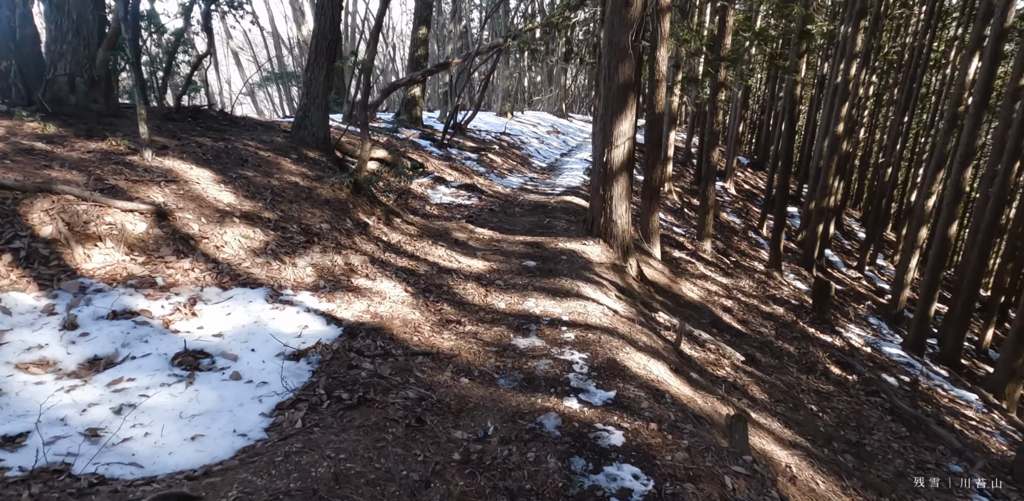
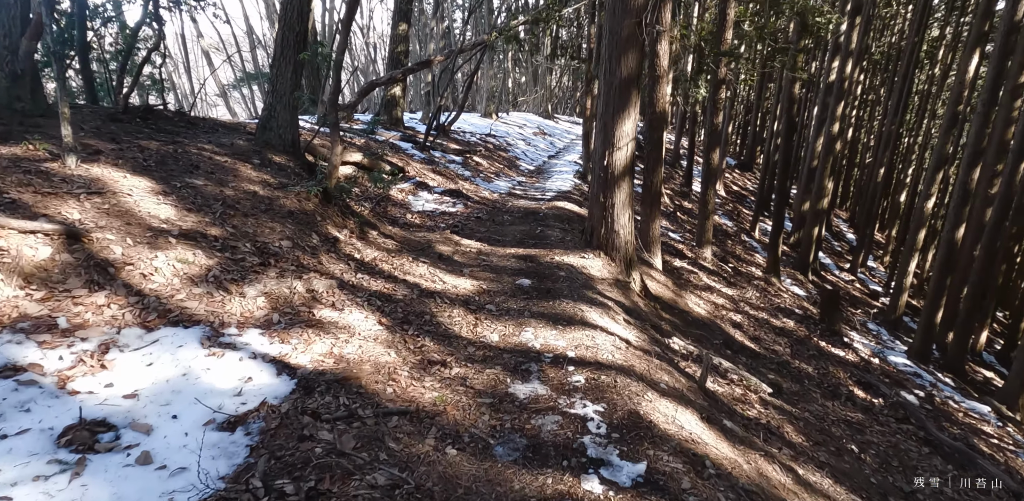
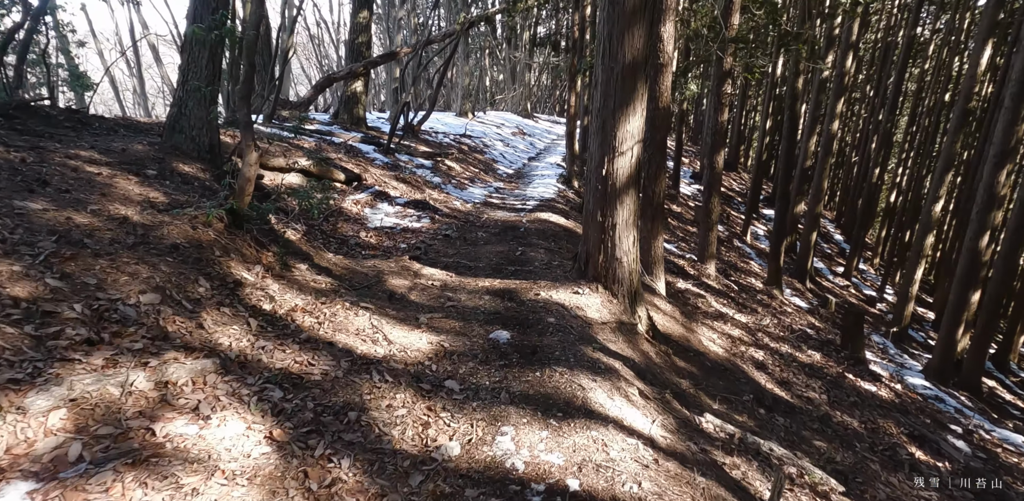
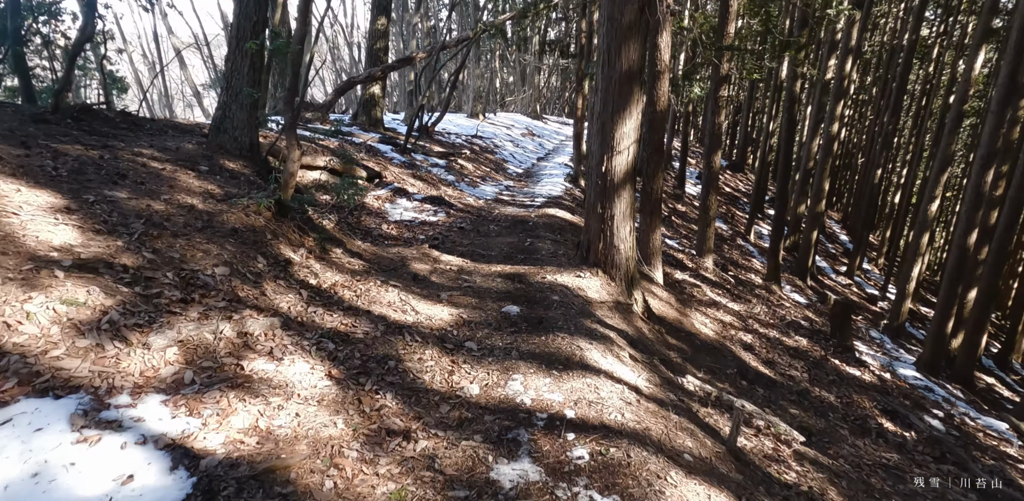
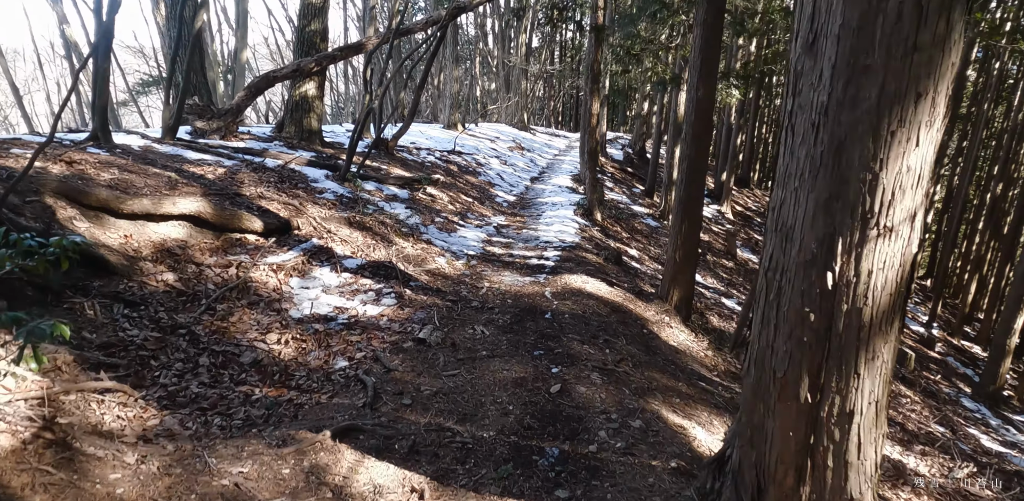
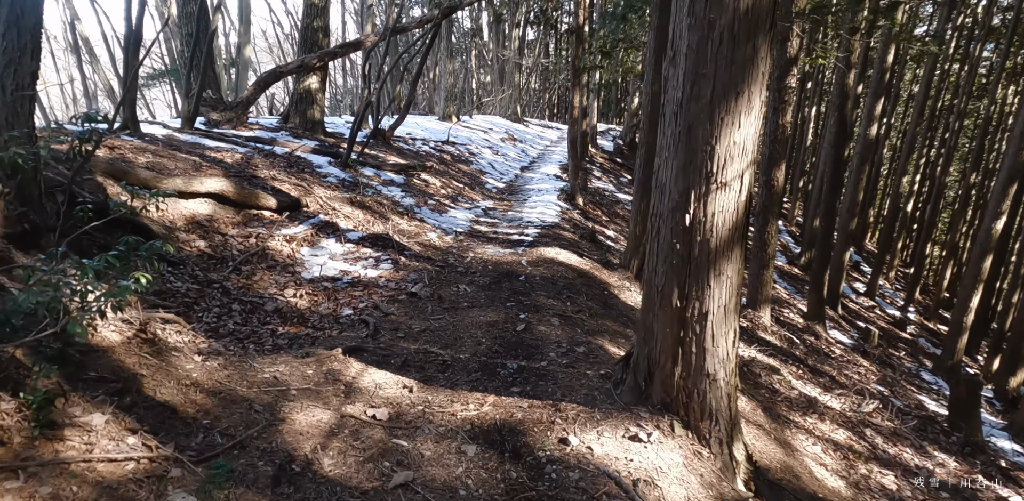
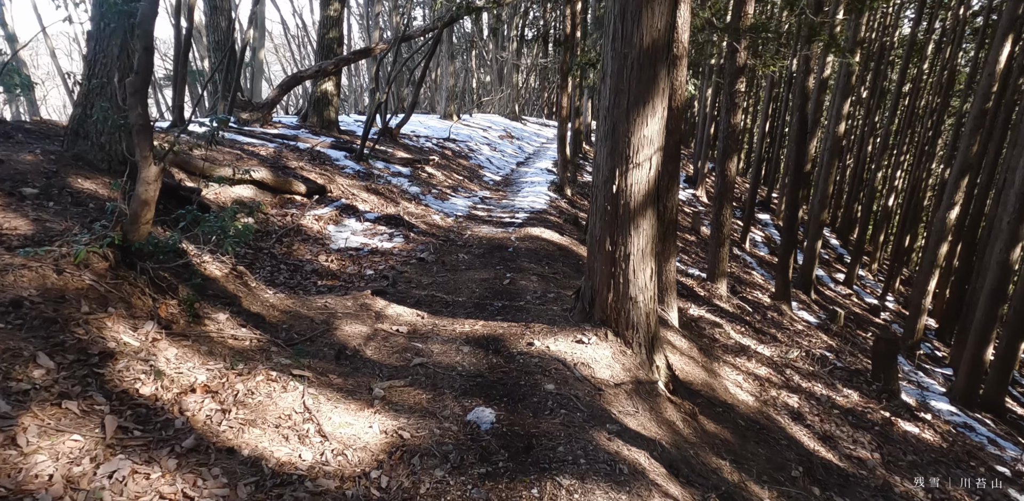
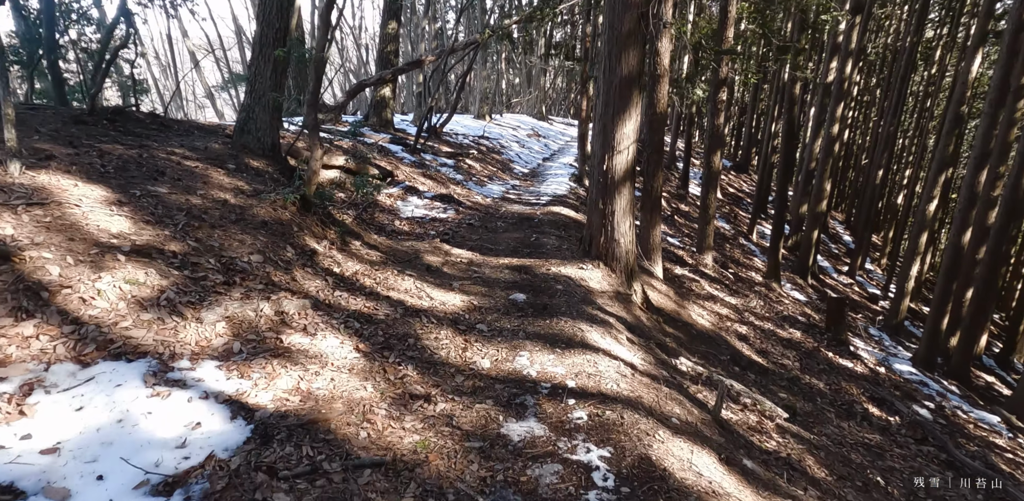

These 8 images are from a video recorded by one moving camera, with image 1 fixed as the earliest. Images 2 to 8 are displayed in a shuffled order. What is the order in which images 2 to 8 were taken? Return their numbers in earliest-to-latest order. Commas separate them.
2, 8, 4, 3, 7, 6, 5
